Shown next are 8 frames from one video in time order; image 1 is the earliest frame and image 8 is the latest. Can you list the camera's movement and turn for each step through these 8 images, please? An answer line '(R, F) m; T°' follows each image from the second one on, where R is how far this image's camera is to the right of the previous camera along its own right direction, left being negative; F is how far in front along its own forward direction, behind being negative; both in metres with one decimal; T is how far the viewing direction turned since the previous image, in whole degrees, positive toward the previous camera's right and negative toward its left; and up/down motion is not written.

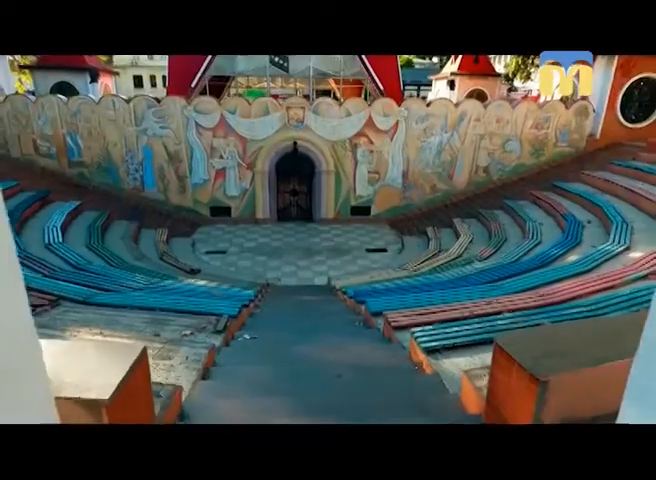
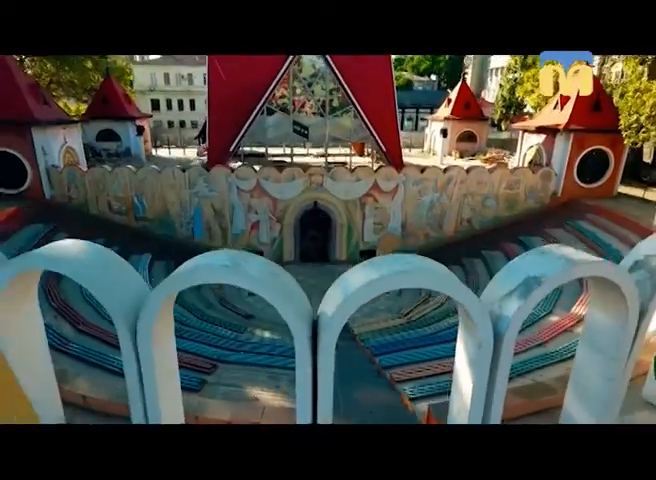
(-0.3, -1.8) m; 0°
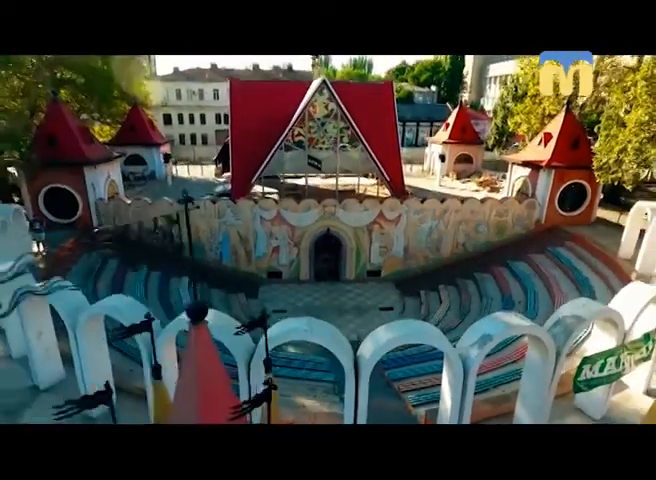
(-0.3, -1.3) m; 0°
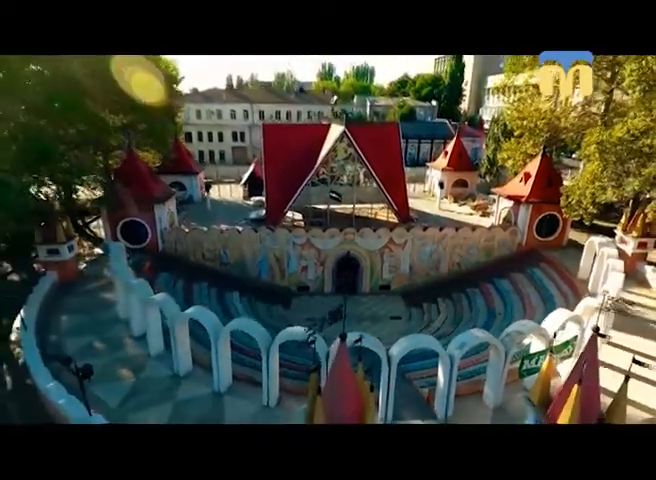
(-0.6, -2.4) m; 0°
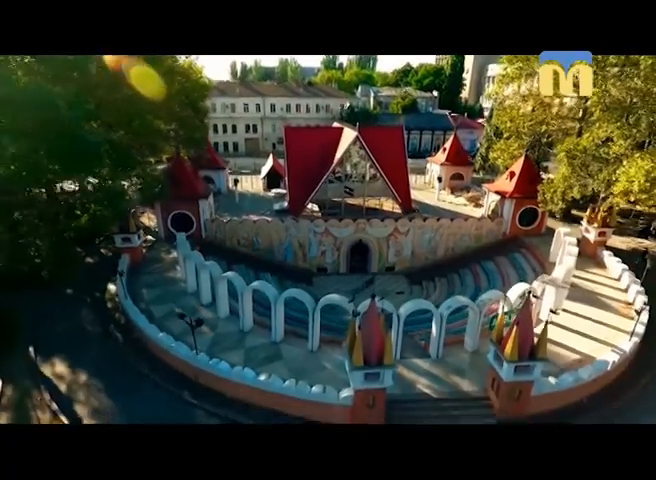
(-0.6, -2.4) m; 0°
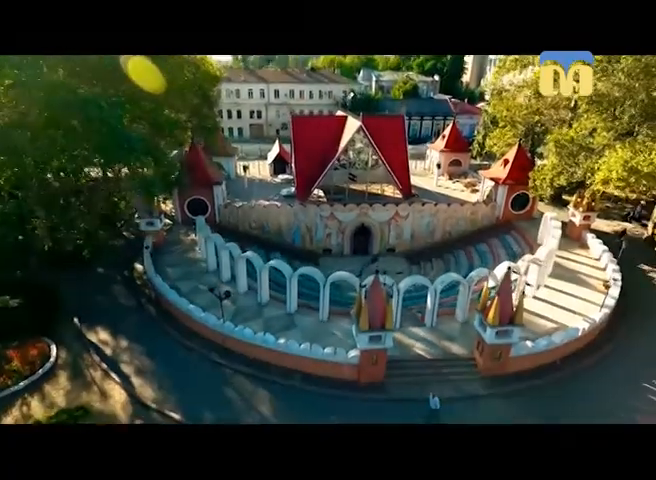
(-0.2, -1.1) m; 0°
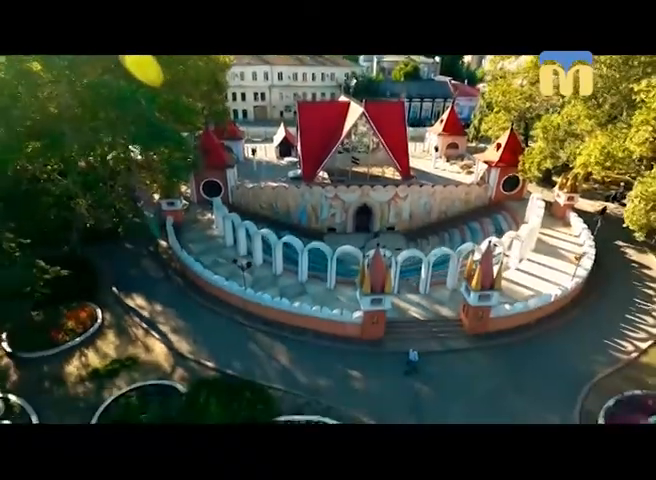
(-0.2, -1.4) m; 0°
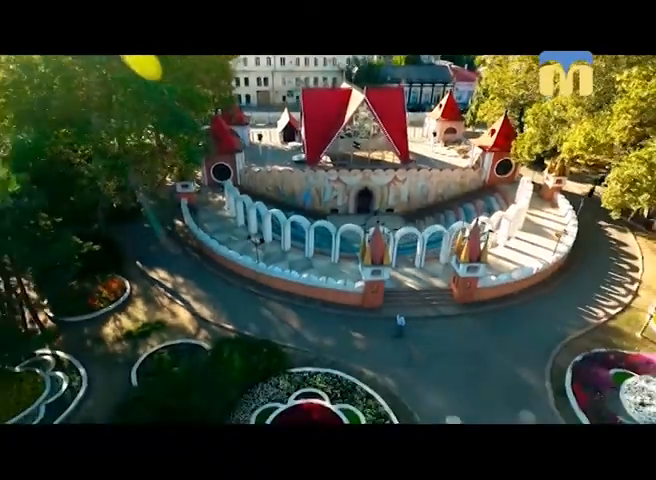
(-0.1, -1.1) m; 0°
